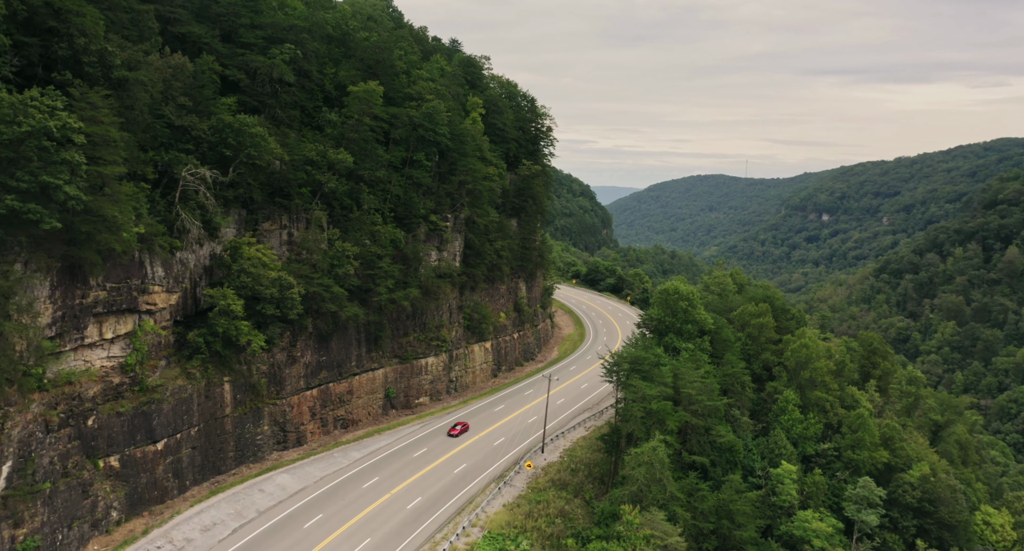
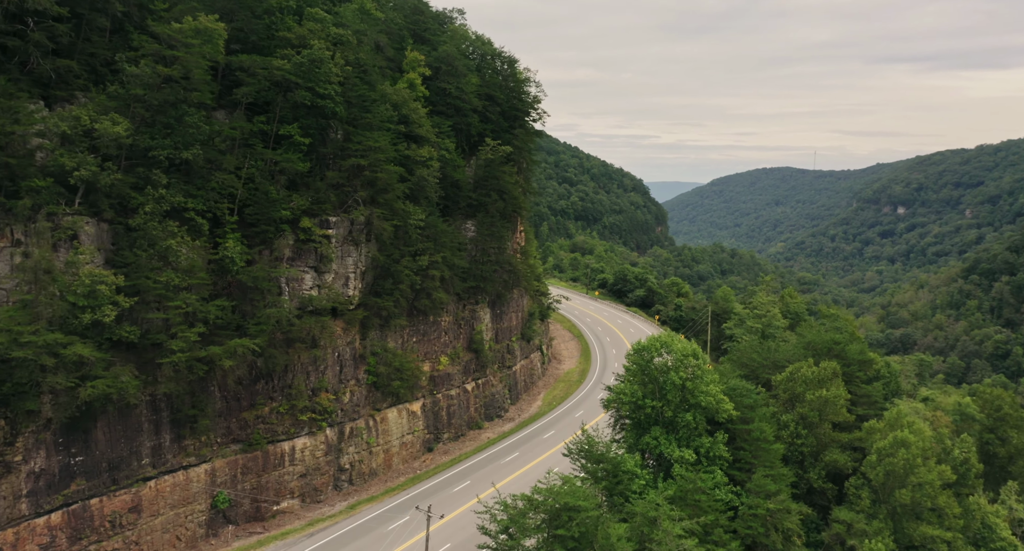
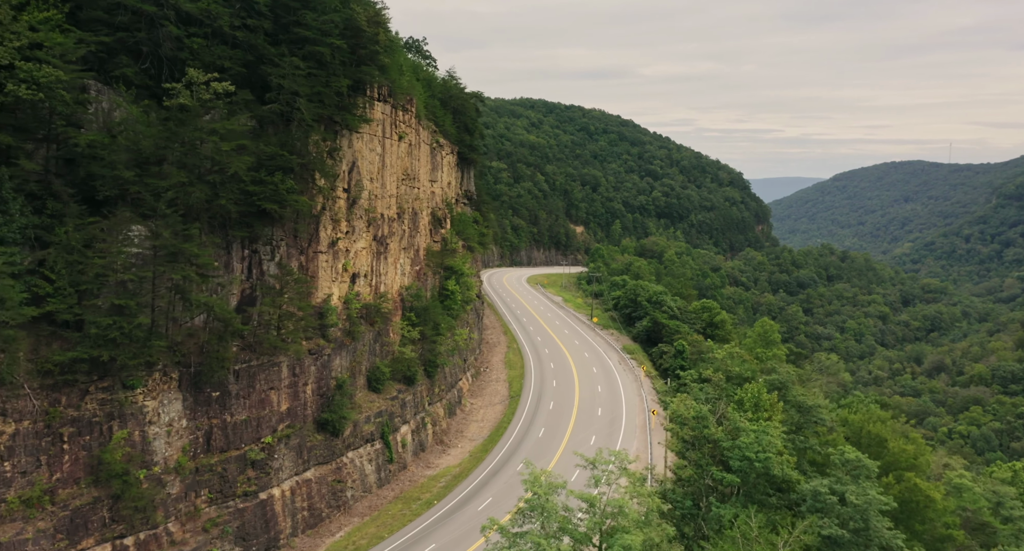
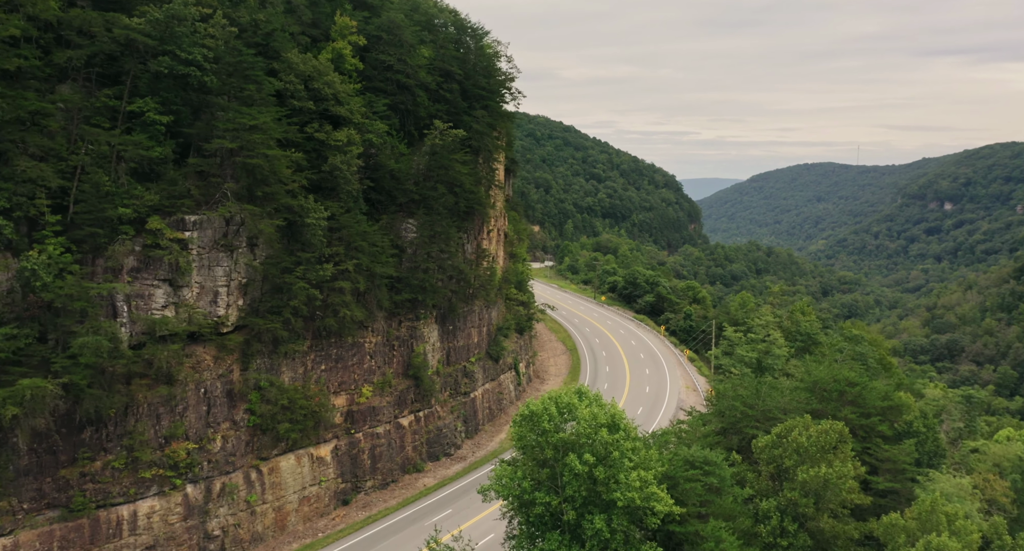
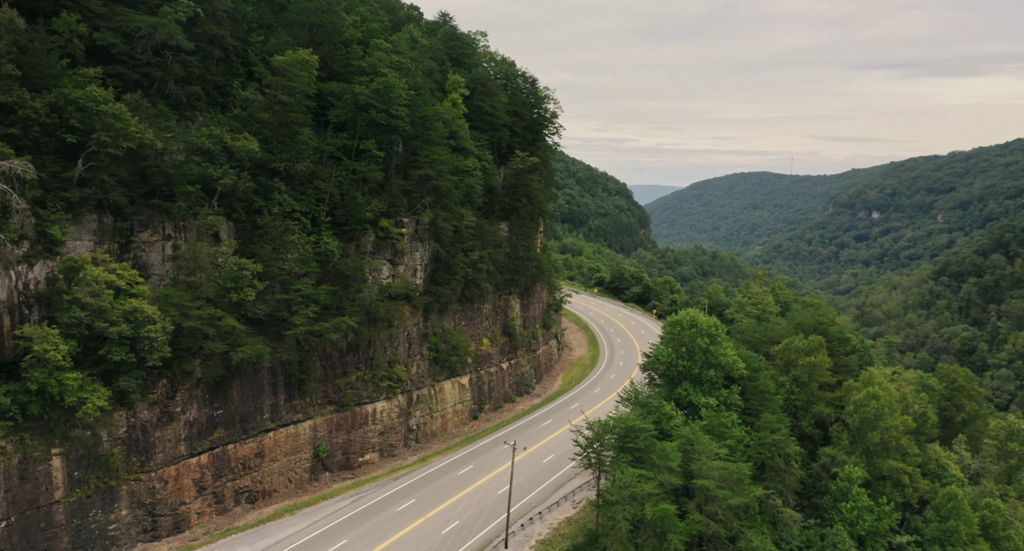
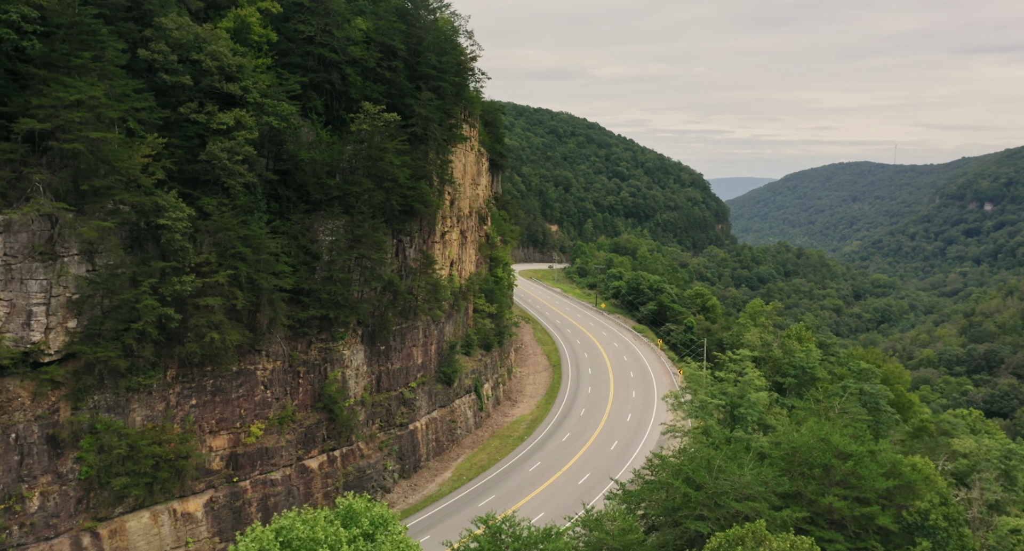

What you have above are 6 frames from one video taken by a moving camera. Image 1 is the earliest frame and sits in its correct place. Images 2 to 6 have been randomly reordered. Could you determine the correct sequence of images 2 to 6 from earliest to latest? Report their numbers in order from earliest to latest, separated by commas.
5, 2, 4, 6, 3
